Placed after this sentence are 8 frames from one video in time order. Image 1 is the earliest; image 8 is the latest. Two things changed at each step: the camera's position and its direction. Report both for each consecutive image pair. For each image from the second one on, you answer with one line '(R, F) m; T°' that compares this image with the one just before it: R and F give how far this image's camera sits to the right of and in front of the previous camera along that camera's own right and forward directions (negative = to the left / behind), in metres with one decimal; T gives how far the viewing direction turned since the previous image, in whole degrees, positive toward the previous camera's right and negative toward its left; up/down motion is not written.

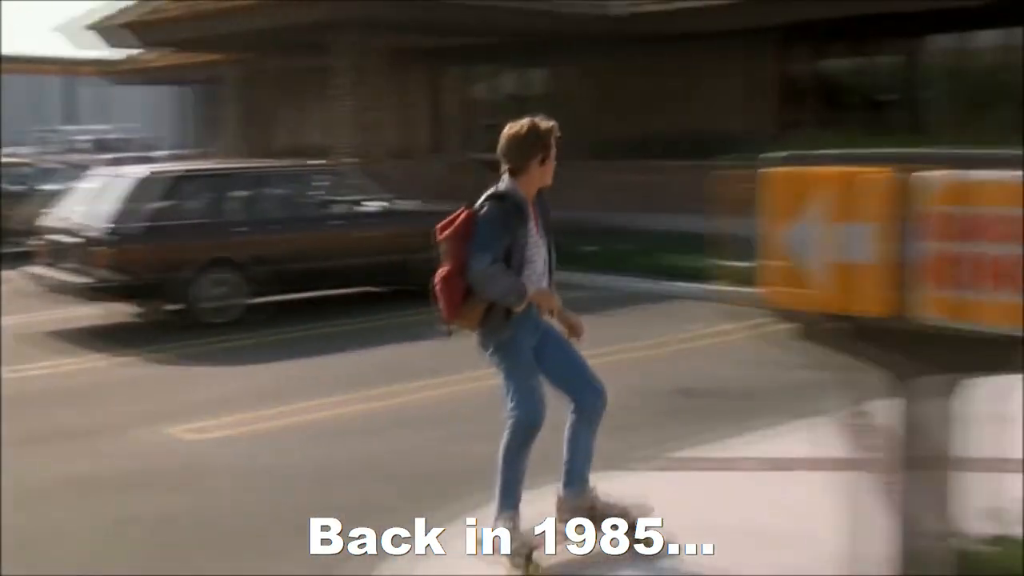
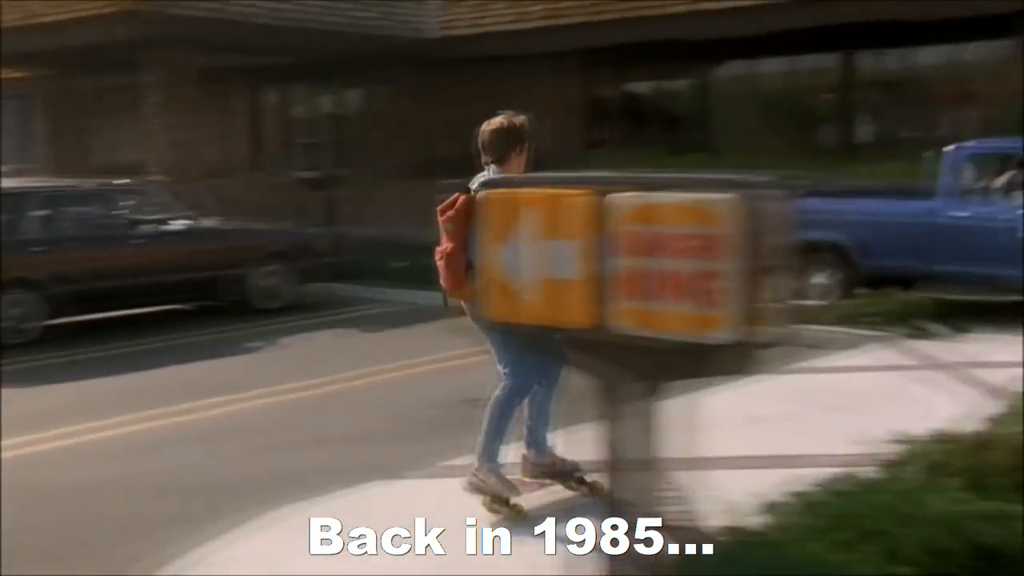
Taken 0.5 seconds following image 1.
(-0.2, -0.4) m; +10°
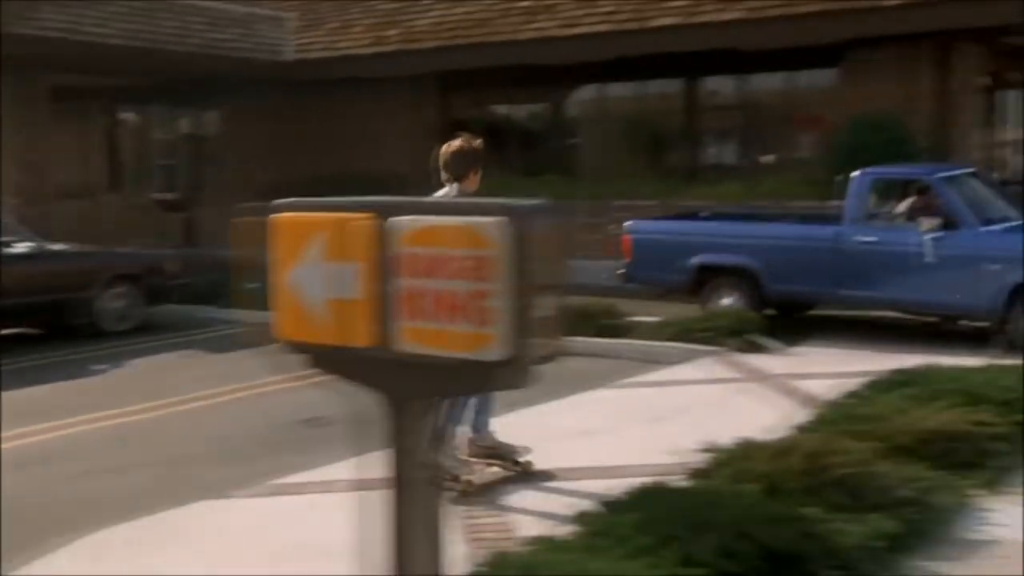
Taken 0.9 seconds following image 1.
(+0.3, -0.1) m; +5°
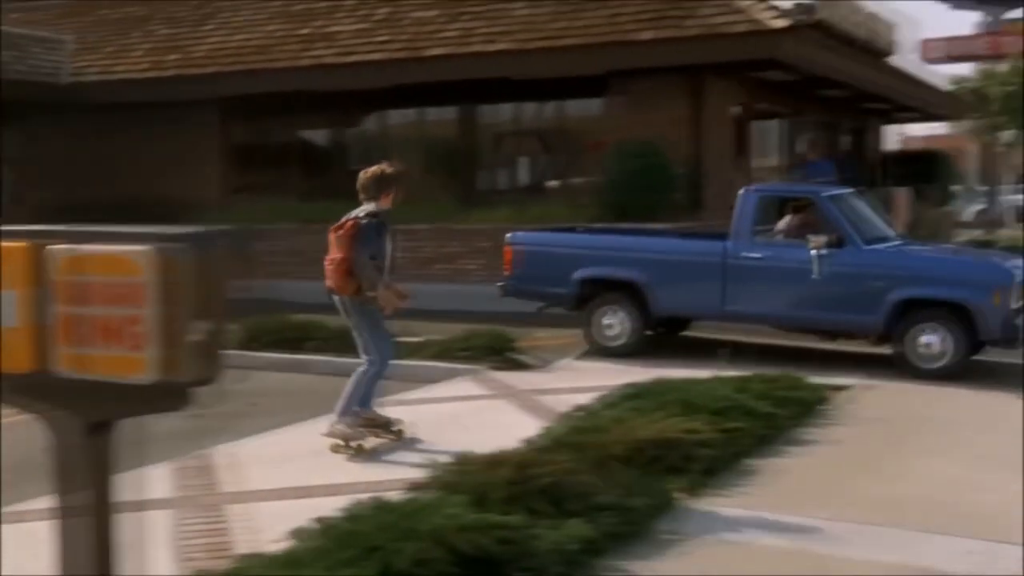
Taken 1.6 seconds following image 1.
(+0.5, -0.2) m; +8°
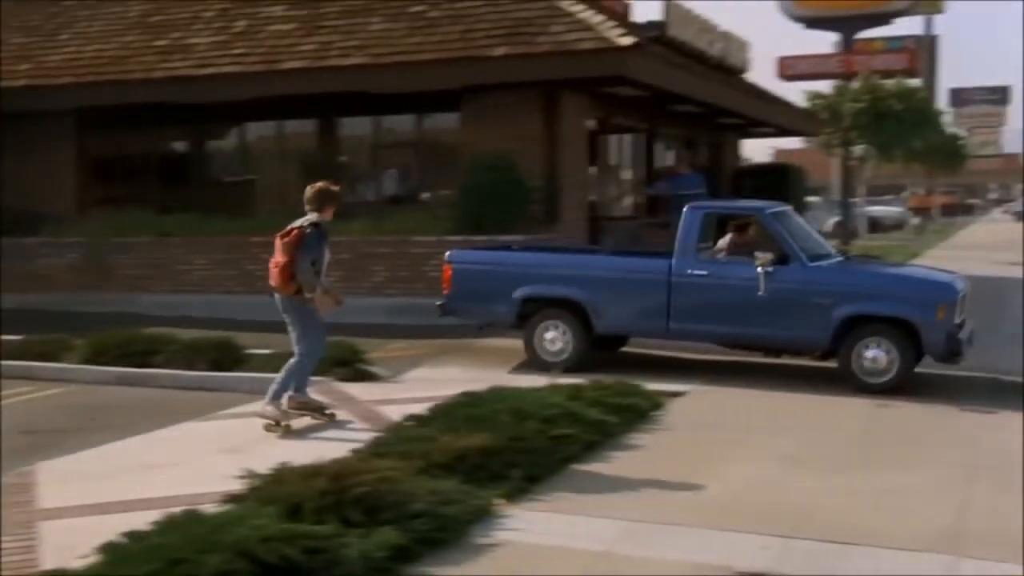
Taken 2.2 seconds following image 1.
(+0.4, -0.1) m; +5°
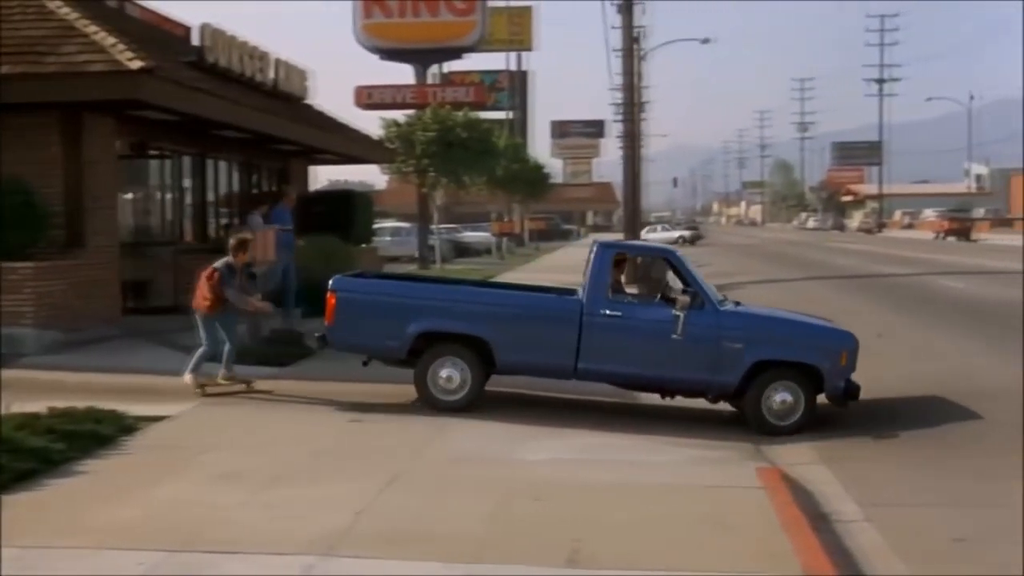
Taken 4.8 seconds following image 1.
(+1.3, -0.3) m; +15°
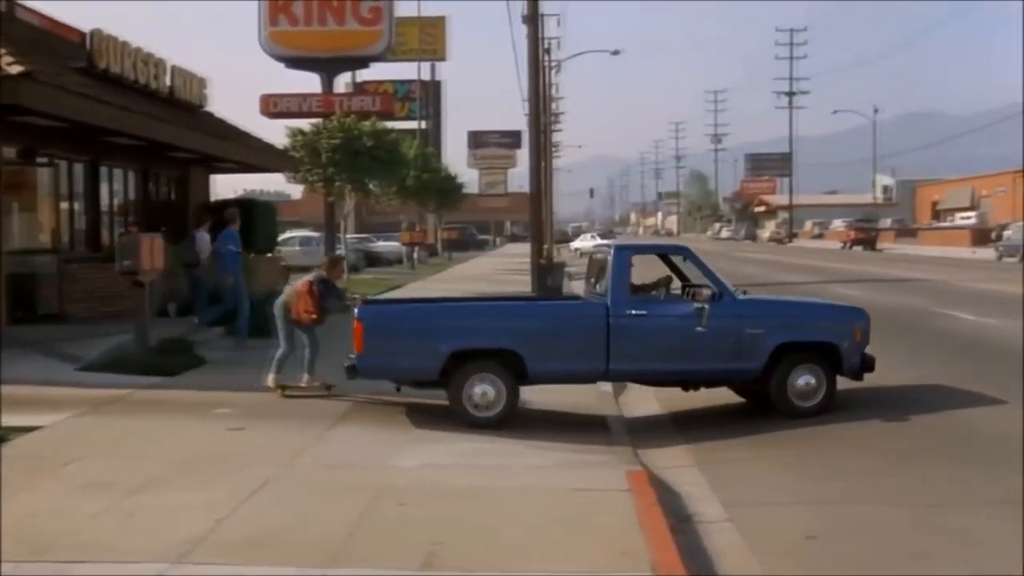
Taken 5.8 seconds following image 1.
(+0.3, 0.0) m; +3°
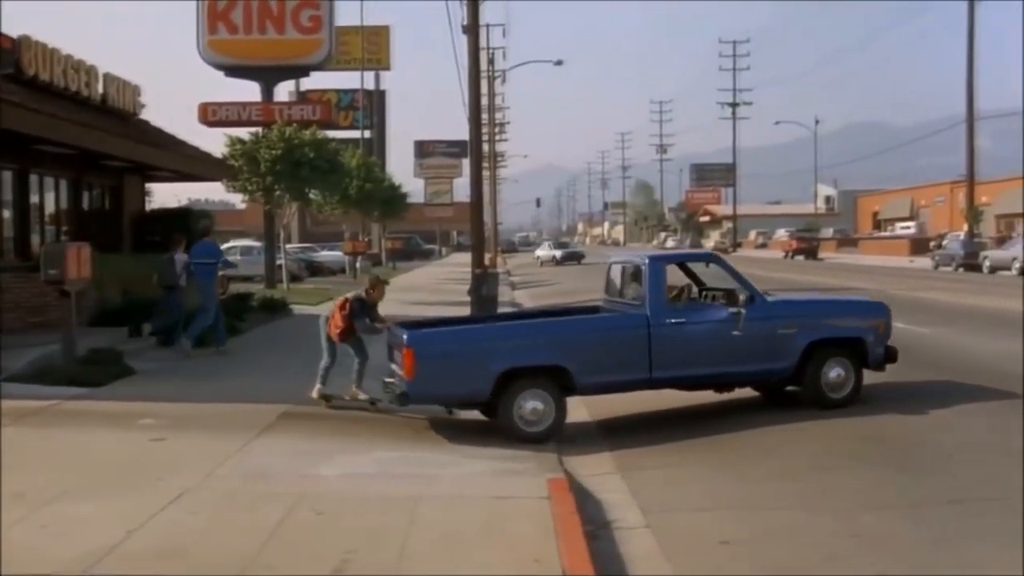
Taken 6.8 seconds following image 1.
(+0.2, 0.0) m; +2°
